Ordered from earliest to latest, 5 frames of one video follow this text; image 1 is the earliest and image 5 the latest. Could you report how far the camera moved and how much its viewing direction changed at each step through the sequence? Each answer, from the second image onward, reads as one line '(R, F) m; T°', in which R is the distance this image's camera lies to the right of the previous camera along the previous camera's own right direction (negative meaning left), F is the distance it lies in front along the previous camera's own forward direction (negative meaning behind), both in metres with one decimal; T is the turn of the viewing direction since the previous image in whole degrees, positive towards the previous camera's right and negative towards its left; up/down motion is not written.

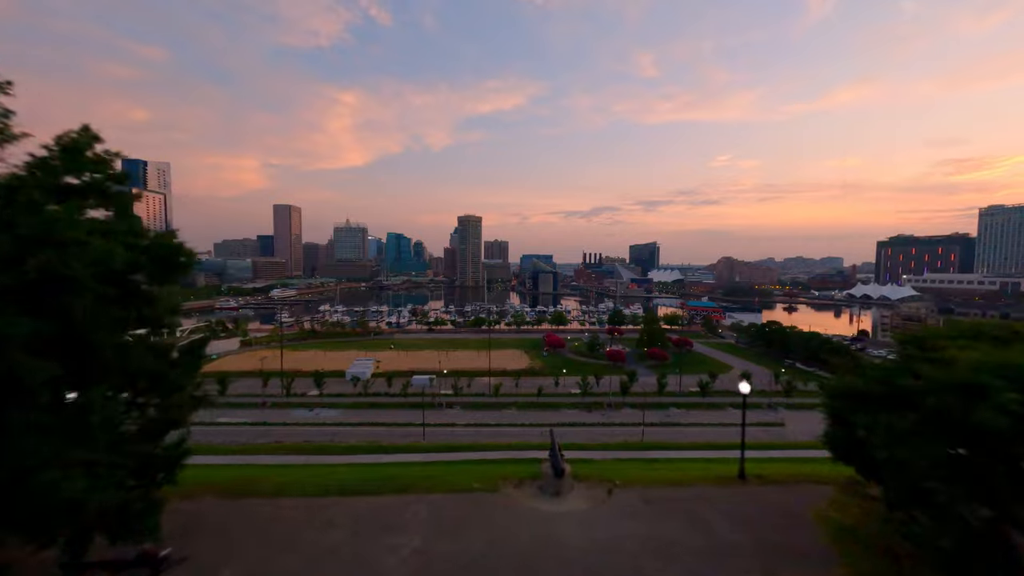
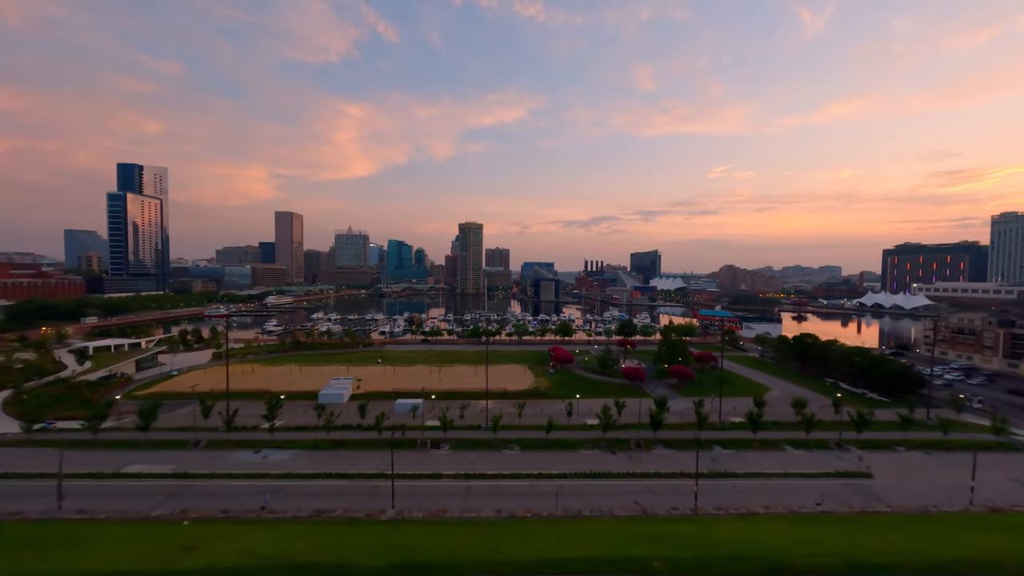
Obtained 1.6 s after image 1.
(-0.1, +4.3) m; 0°
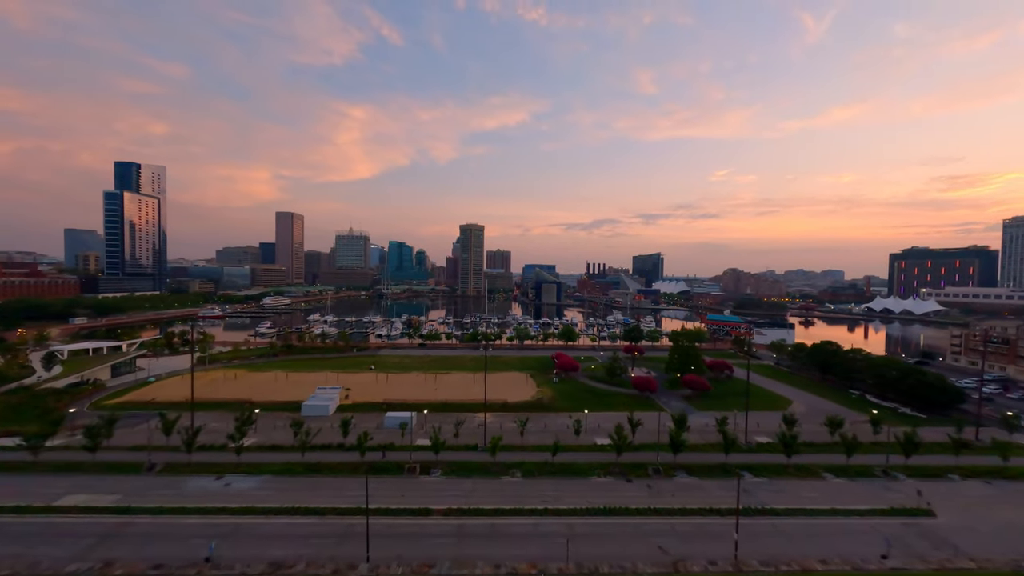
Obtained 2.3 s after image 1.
(-0.1, +2.1) m; 0°
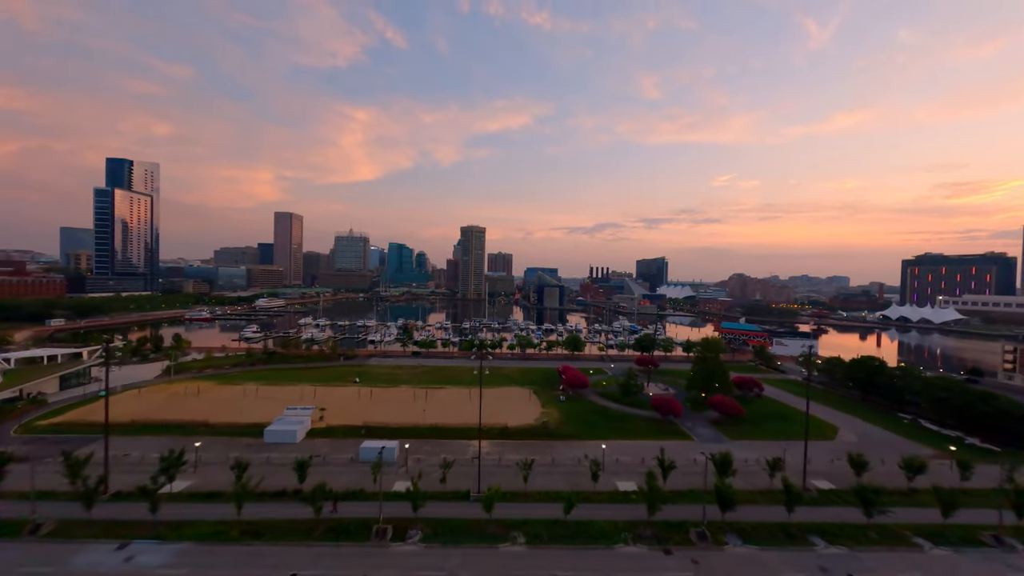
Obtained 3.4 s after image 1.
(-0.1, +3.5) m; 0°
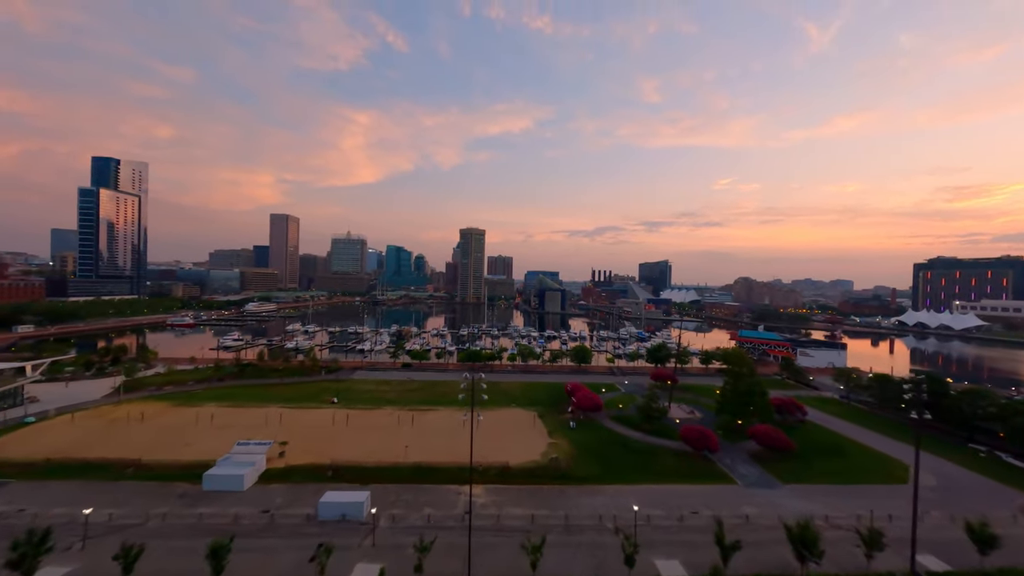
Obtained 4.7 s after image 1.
(-0.1, +3.9) m; 0°
